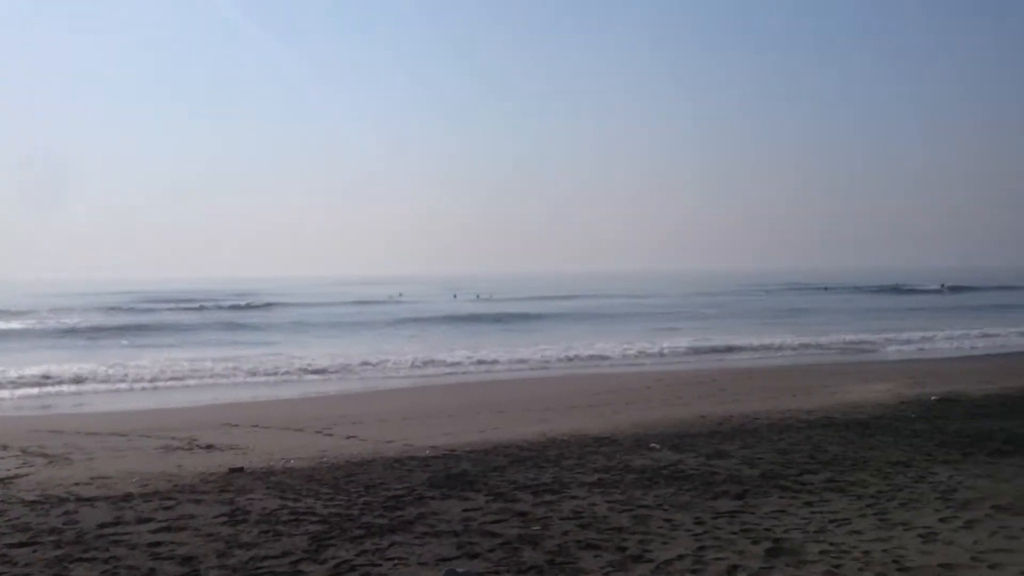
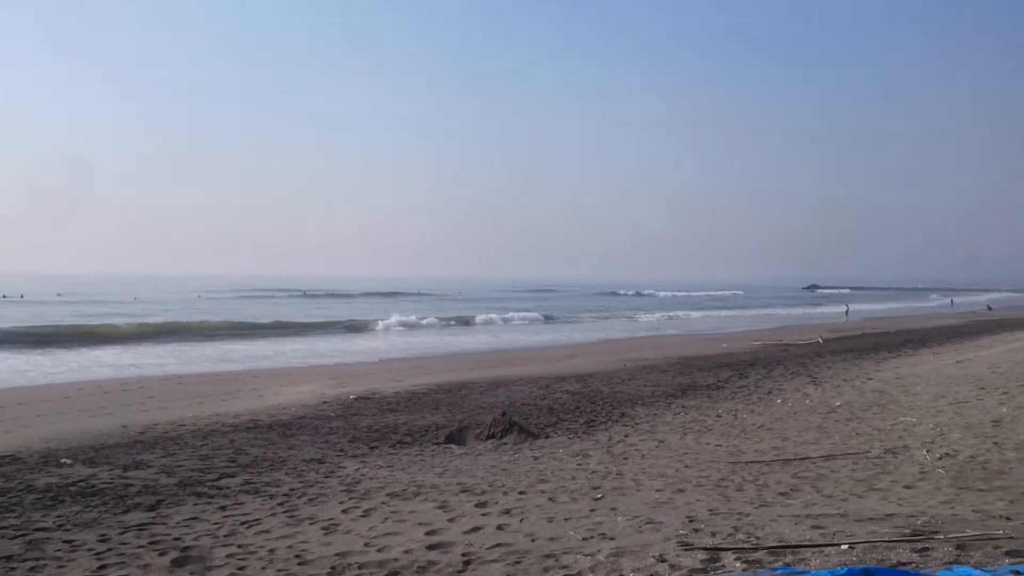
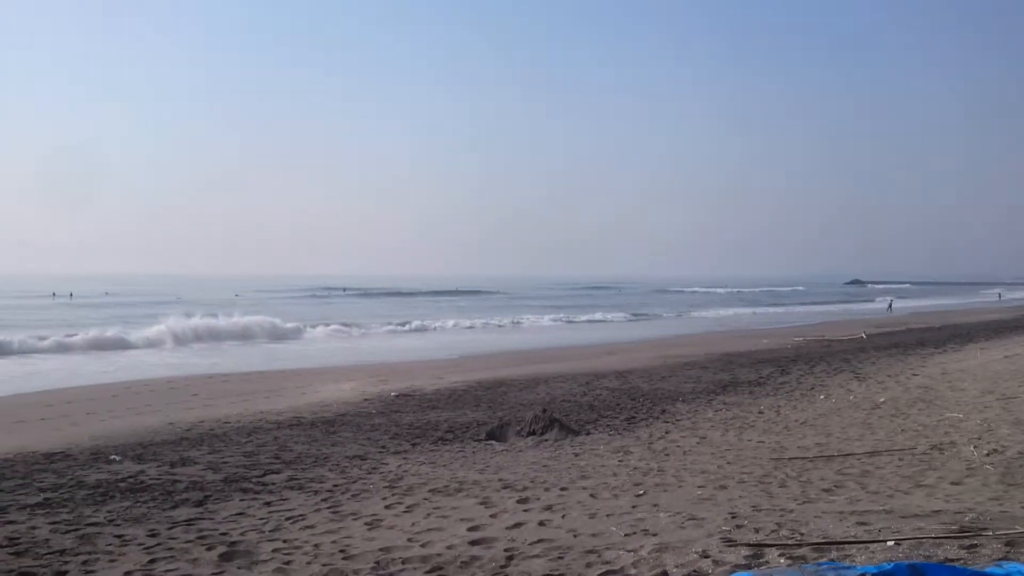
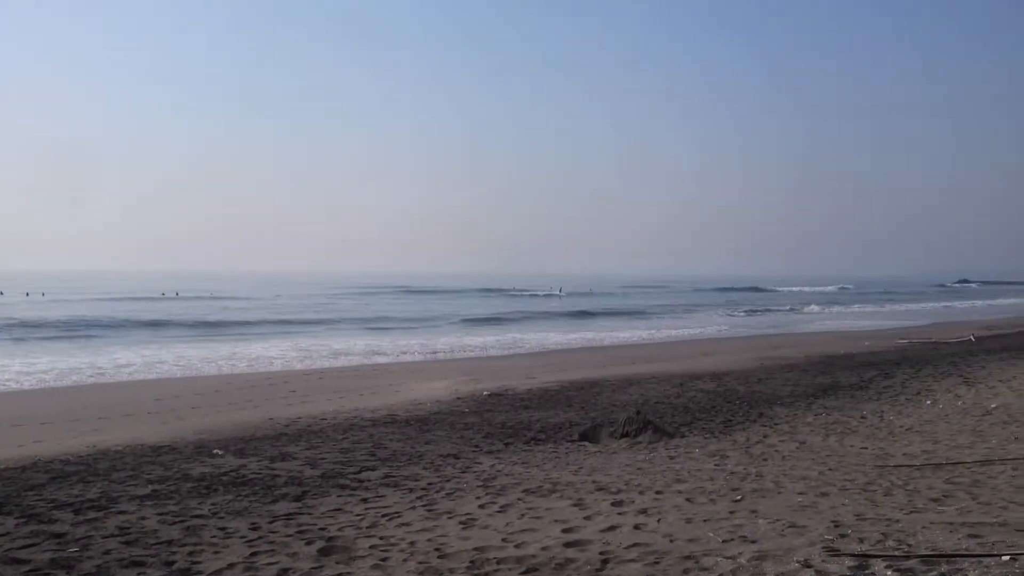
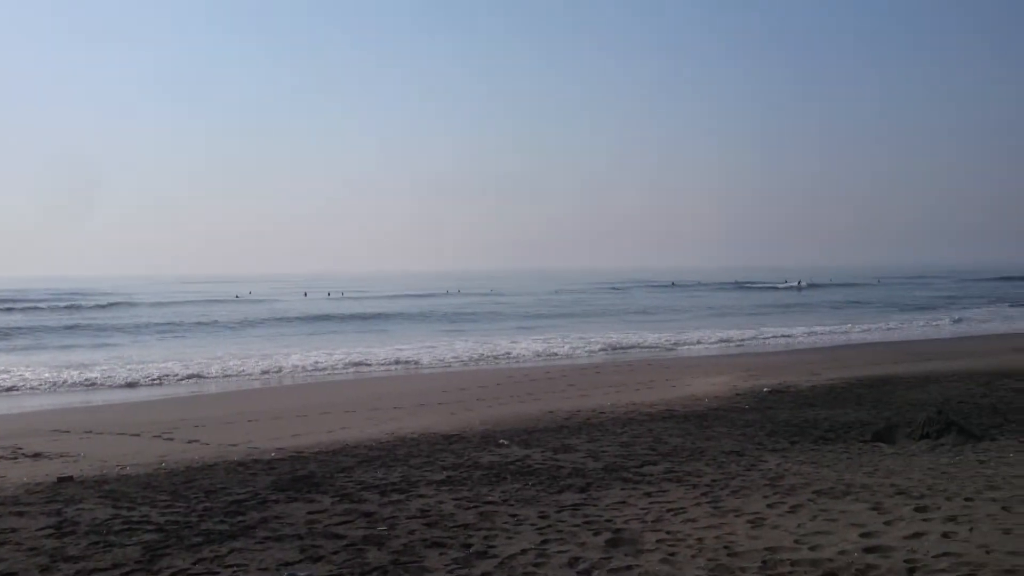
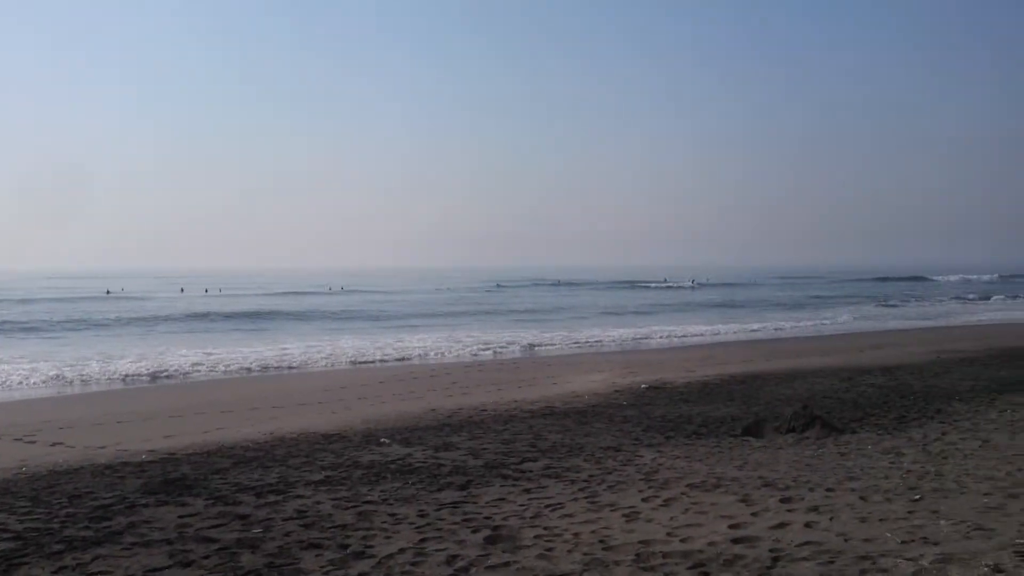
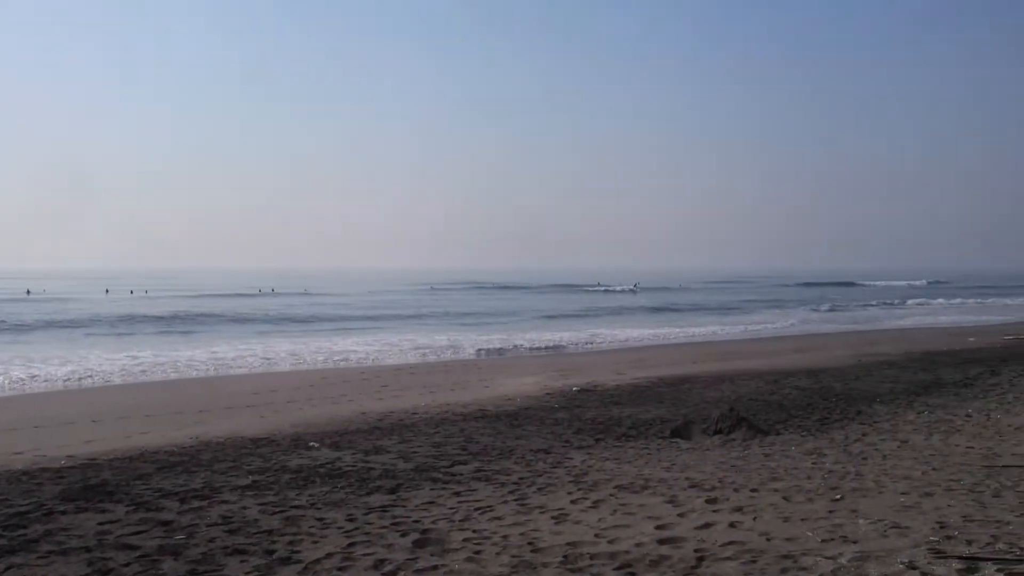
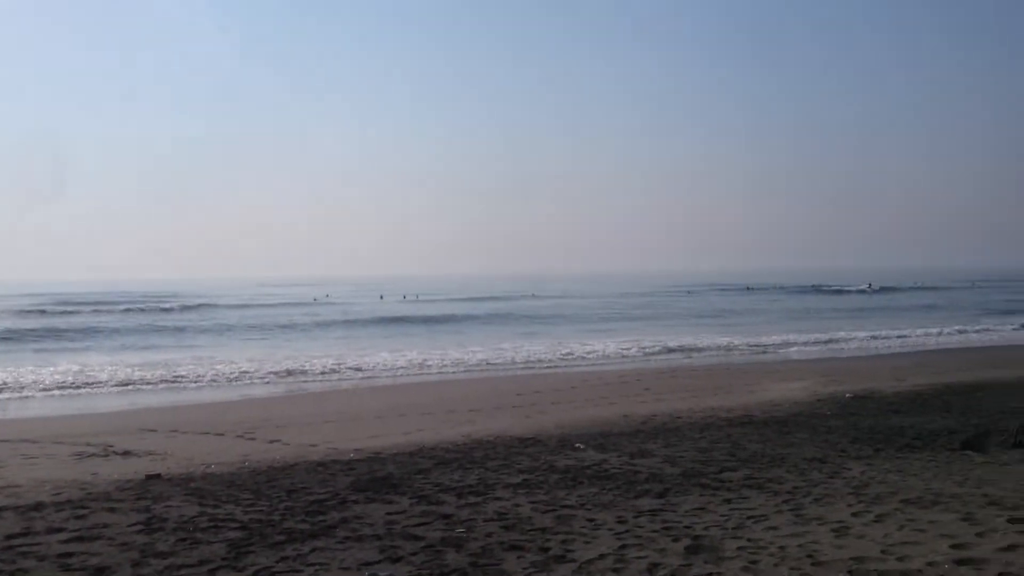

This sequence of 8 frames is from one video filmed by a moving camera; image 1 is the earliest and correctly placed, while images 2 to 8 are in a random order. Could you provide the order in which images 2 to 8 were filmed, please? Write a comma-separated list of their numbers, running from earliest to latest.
8, 5, 6, 7, 4, 2, 3
